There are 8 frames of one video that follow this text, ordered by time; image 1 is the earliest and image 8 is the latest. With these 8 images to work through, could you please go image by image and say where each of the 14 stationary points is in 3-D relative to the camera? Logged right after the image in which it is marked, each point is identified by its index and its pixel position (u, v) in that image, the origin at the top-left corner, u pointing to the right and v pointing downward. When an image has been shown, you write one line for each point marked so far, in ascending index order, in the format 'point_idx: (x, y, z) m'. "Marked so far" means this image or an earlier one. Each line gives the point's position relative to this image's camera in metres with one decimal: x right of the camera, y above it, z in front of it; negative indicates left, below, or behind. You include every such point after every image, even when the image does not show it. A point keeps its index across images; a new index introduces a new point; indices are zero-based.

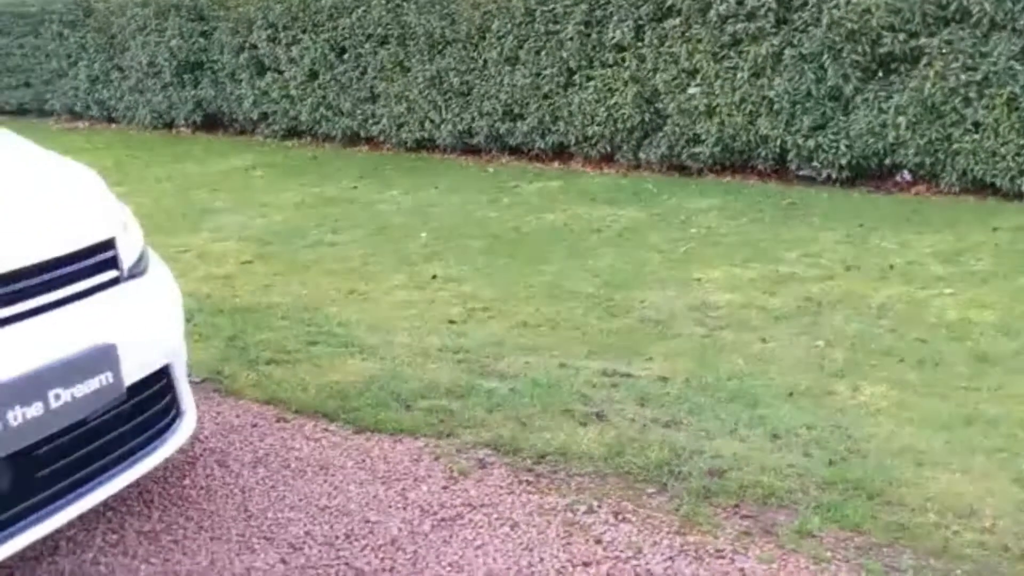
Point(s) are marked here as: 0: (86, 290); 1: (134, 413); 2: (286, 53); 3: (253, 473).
0: (-1.2, 0.0, +2.7) m
1: (-1.1, -0.4, +2.8) m
2: (-2.7, +2.7, +11.3) m
3: (-0.9, -0.6, +3.3) m
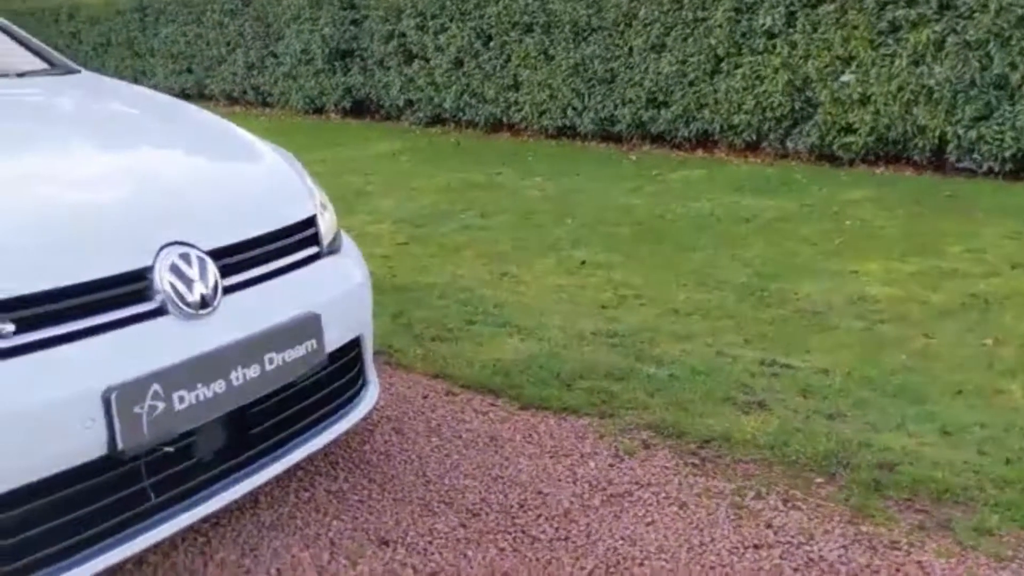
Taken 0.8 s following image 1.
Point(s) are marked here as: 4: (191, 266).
0: (-0.7, +0.1, +2.9) m
1: (-0.6, -0.3, +3.0) m
2: (-1.0, +3.0, +11.6) m
3: (-0.3, -0.5, +3.4) m
4: (-0.8, +0.1, +2.5) m
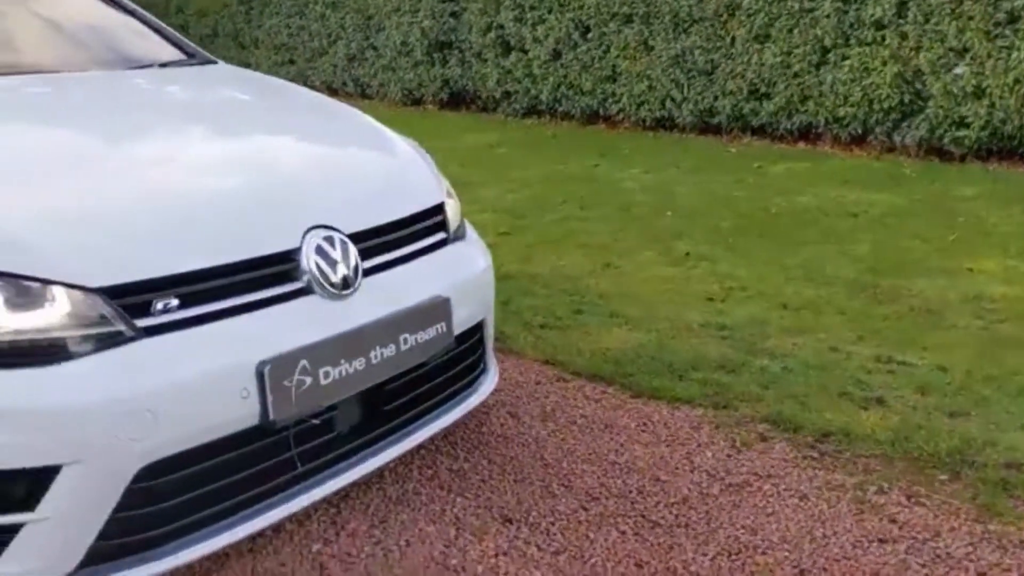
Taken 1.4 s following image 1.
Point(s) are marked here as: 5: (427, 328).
0: (-0.3, +0.1, +3.0) m
1: (-0.2, -0.2, +3.1) m
2: (+0.2, +3.1, +11.7) m
3: (+0.1, -0.5, +3.5) m
4: (-0.5, +0.1, +2.6) m
5: (-0.2, -0.1, +2.8) m
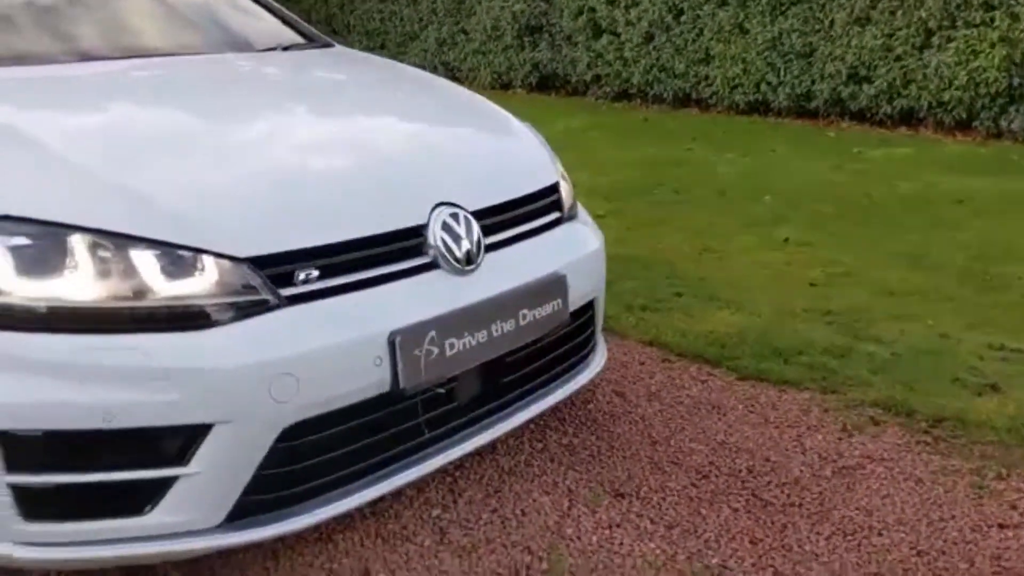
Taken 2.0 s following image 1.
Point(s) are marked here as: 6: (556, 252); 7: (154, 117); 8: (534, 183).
0: (+0.1, +0.2, +3.0) m
1: (+0.2, -0.2, +3.1) m
2: (+1.3, +3.3, +11.6) m
3: (+0.5, -0.4, +3.6) m
4: (-0.1, +0.2, +2.7) m
5: (+0.1, 0.0, +2.9) m
6: (+0.1, +0.1, +3.0) m
7: (-1.0, +0.5, +2.7) m
8: (+0.1, +0.3, +3.1) m
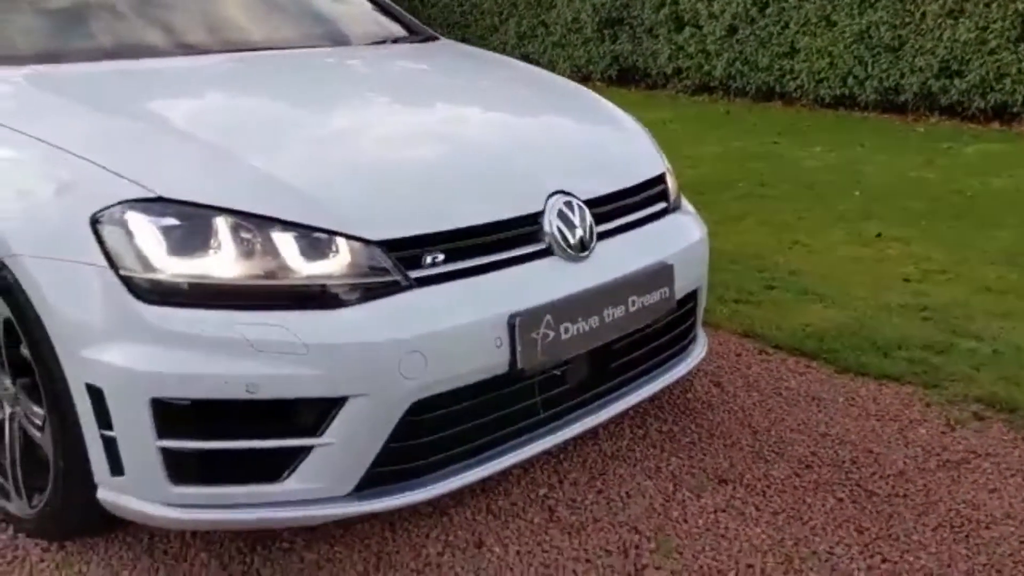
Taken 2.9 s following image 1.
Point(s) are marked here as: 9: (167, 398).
0: (+0.4, +0.2, +3.1) m
1: (+0.5, -0.1, +3.2) m
2: (+2.3, +3.3, +11.6) m
3: (+0.9, -0.4, +3.6) m
4: (+0.2, +0.2, +2.8) m
5: (+0.4, 0.0, +2.9) m
6: (+0.5, +0.1, +3.1) m
7: (-0.7, +0.5, +2.8) m
8: (+0.4, +0.4, +3.2) m
9: (-0.8, -0.3, +2.3) m
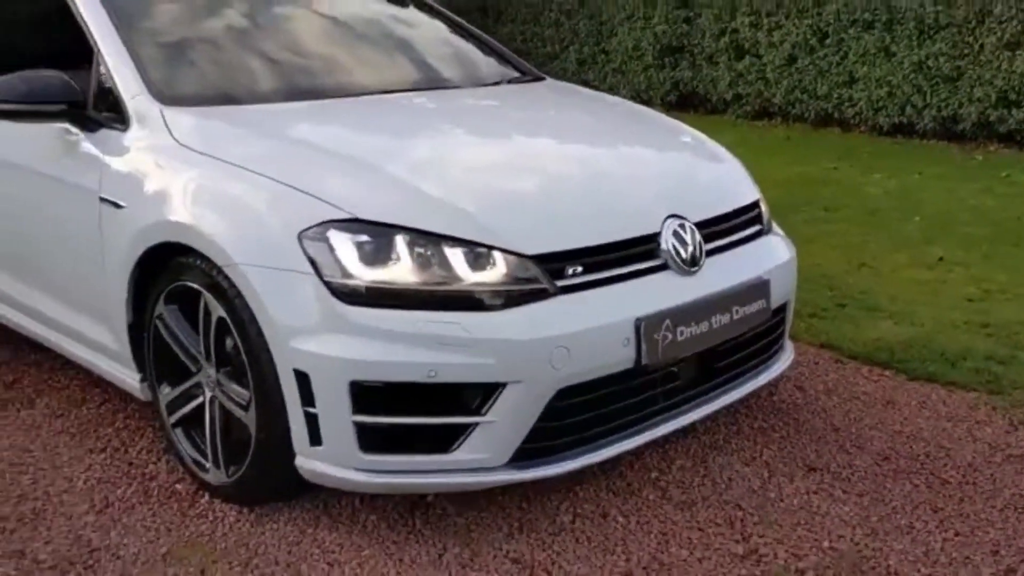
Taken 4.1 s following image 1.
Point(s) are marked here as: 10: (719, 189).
0: (+0.9, +0.2, +3.6) m
1: (+1.0, -0.2, +3.6) m
2: (+3.2, +3.1, +12.0) m
3: (+1.3, -0.5, +4.0) m
4: (+0.6, +0.2, +3.3) m
5: (+0.8, 0.0, +3.4) m
6: (+0.9, +0.1, +3.5) m
7: (-0.3, +0.5, +3.4) m
8: (+0.8, +0.3, +3.6) m
9: (-0.4, -0.3, +2.8) m
10: (+0.8, +0.4, +3.6) m
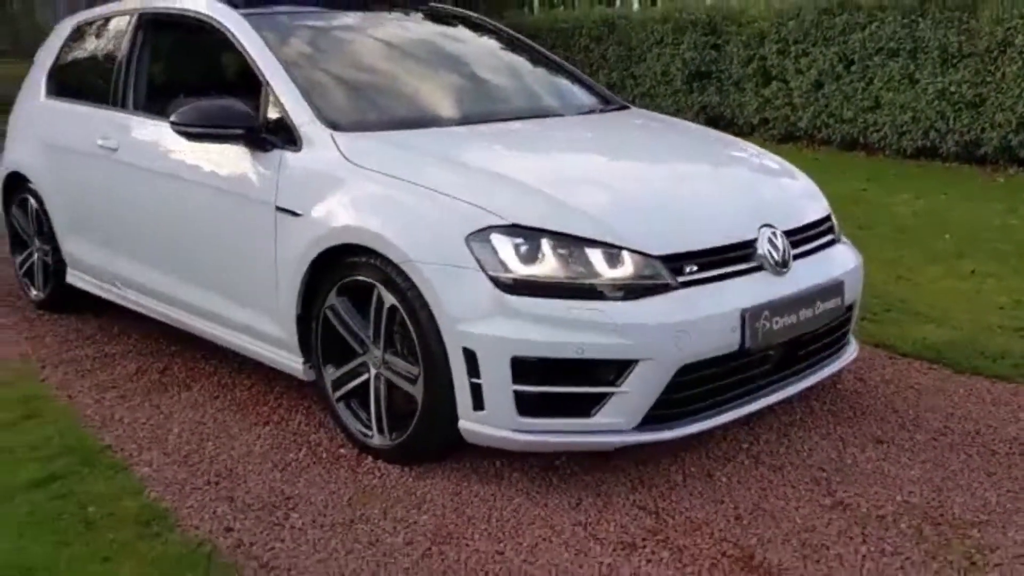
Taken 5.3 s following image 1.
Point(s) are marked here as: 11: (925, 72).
0: (+1.3, +0.2, +4.2) m
1: (+1.4, -0.2, +4.3) m
2: (+3.8, +2.9, +12.6) m
3: (+1.8, -0.5, +4.6) m
4: (+1.1, +0.2, +3.9) m
5: (+1.3, 0.0, +4.0) m
6: (+1.4, +0.1, +4.1) m
7: (+0.2, +0.5, +4.0) m
8: (+1.3, +0.3, +4.2) m
9: (0.0, -0.2, +3.4) m
10: (+1.2, +0.4, +4.2) m
11: (+4.8, +2.5, +11.3) m
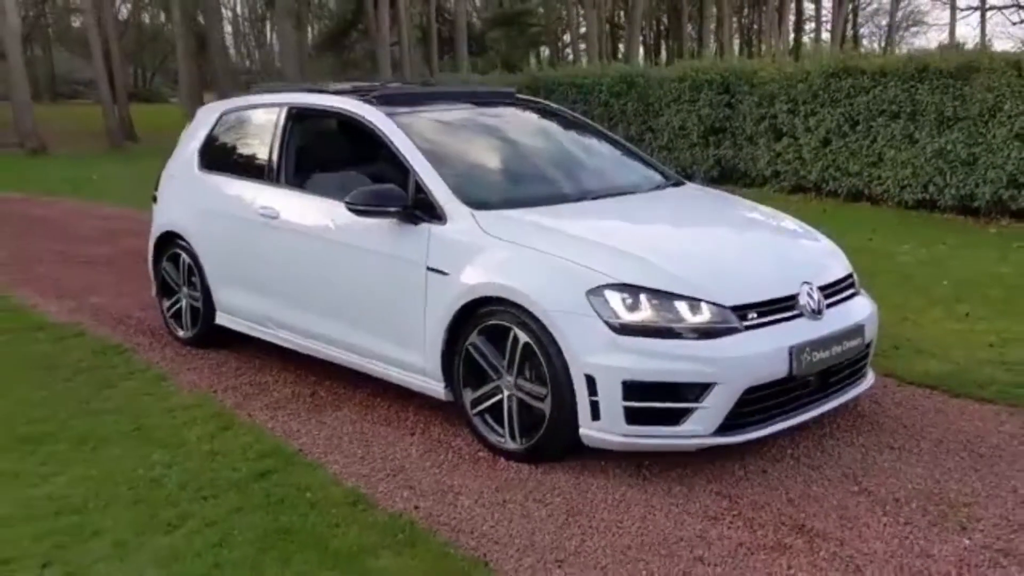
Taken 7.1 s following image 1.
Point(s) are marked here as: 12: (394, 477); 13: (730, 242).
0: (+1.9, -0.1, +5.4) m
1: (+2.0, -0.4, +5.5) m
2: (+4.3, +2.3, +14.0) m
3: (+2.3, -0.7, +5.9) m
4: (+1.6, 0.0, +5.1) m
5: (+1.8, -0.3, +5.3) m
6: (+1.9, -0.1, +5.4) m
7: (+0.7, +0.3, +5.3) m
8: (+1.9, +0.1, +5.5) m
9: (+0.6, -0.4, +4.7) m
10: (+1.8, +0.1, +5.5) m
11: (+5.4, +2.0, +12.6) m
12: (-0.6, -1.0, +4.9) m
13: (+1.2, +0.2, +5.3) m
